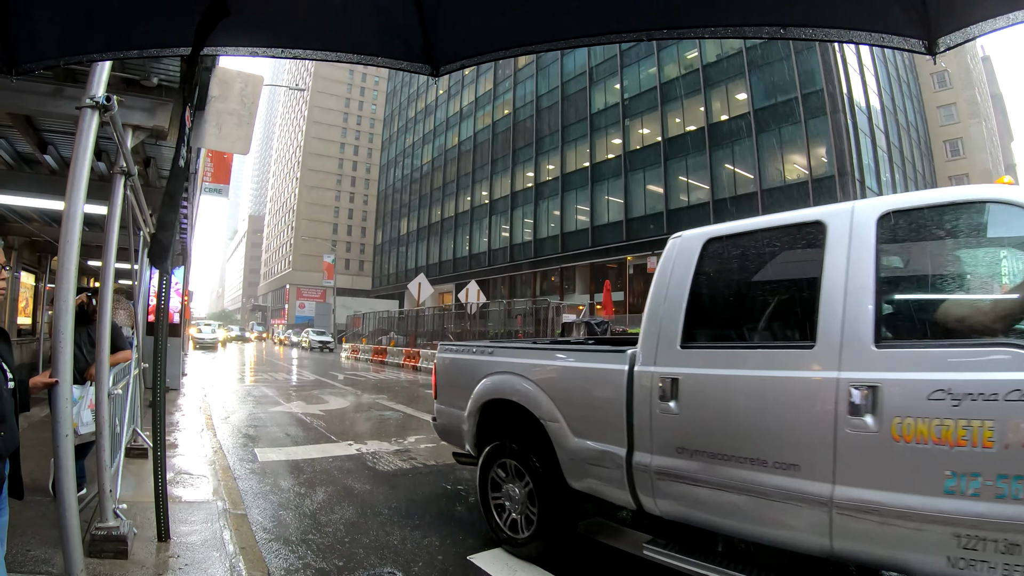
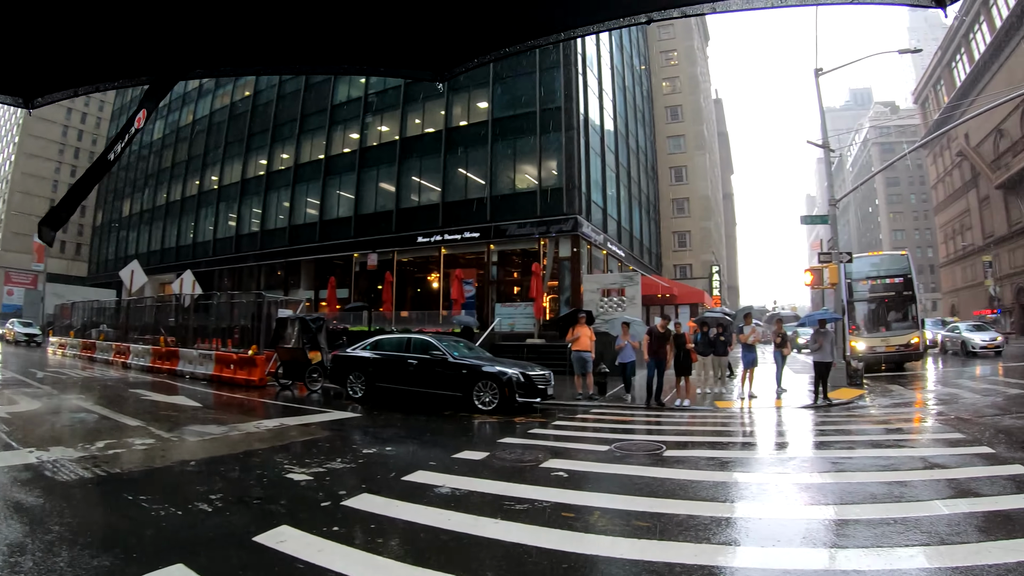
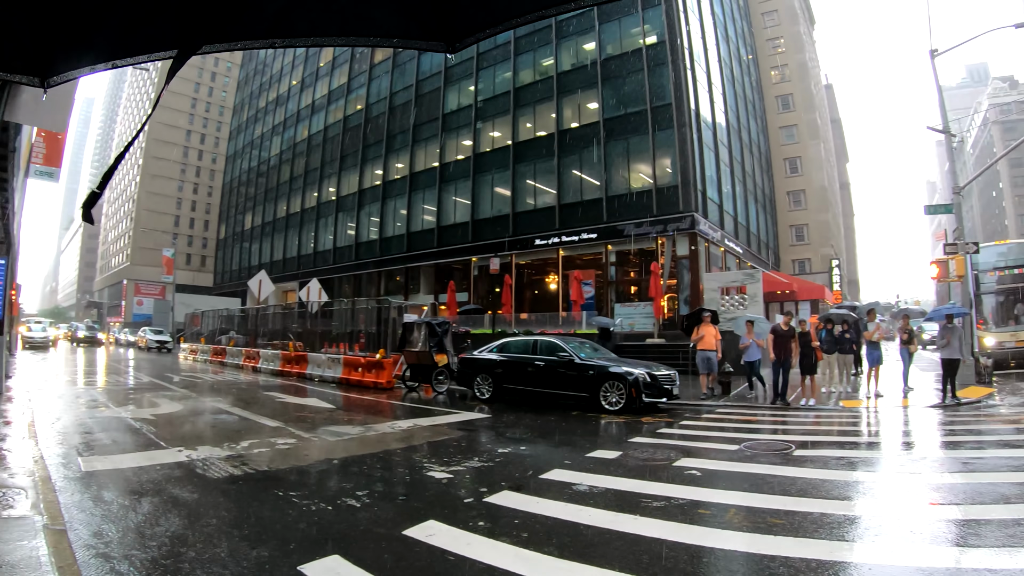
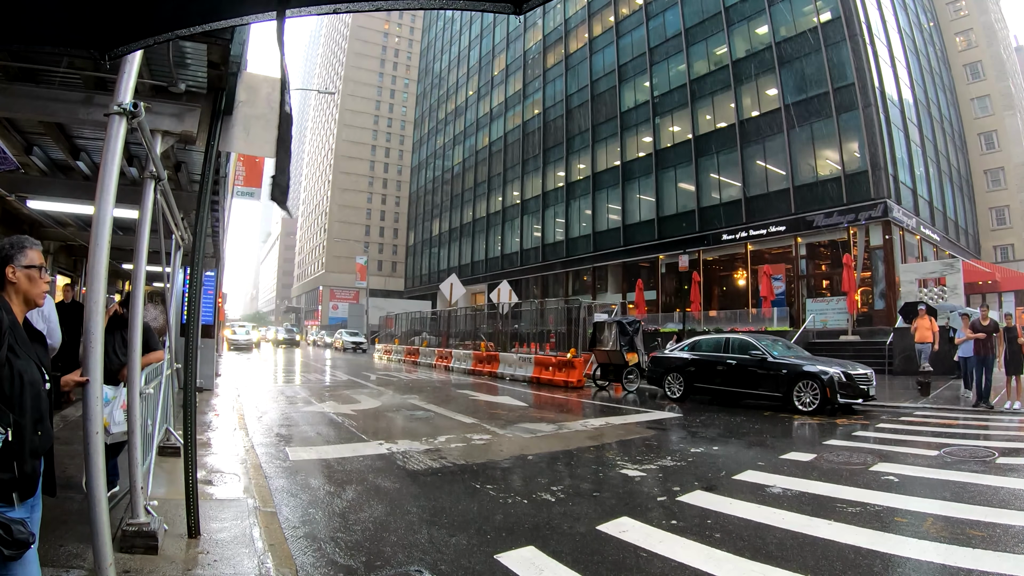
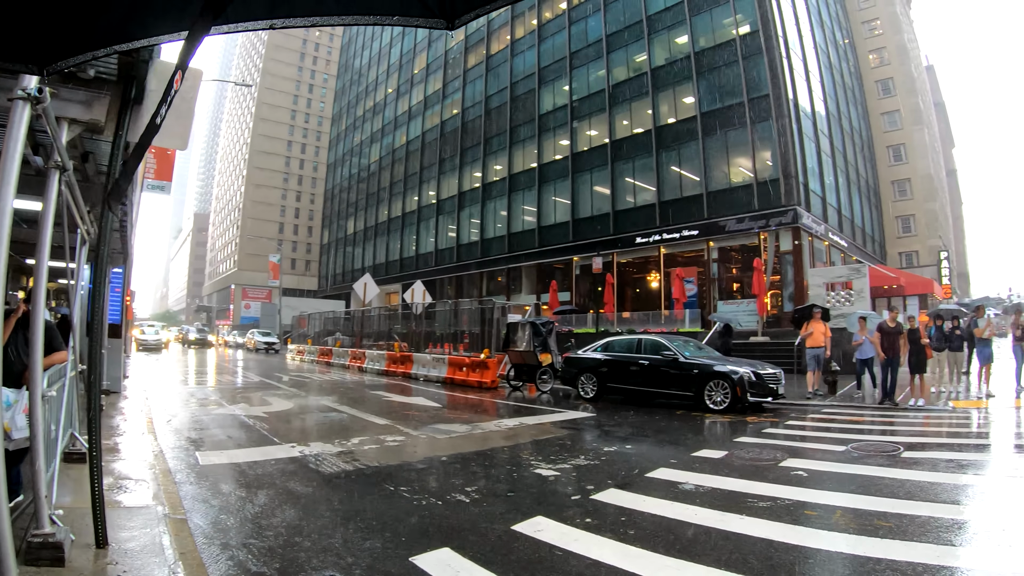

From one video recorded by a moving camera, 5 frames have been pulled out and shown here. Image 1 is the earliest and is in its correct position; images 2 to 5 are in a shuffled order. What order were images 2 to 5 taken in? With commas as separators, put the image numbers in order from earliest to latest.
4, 5, 3, 2
